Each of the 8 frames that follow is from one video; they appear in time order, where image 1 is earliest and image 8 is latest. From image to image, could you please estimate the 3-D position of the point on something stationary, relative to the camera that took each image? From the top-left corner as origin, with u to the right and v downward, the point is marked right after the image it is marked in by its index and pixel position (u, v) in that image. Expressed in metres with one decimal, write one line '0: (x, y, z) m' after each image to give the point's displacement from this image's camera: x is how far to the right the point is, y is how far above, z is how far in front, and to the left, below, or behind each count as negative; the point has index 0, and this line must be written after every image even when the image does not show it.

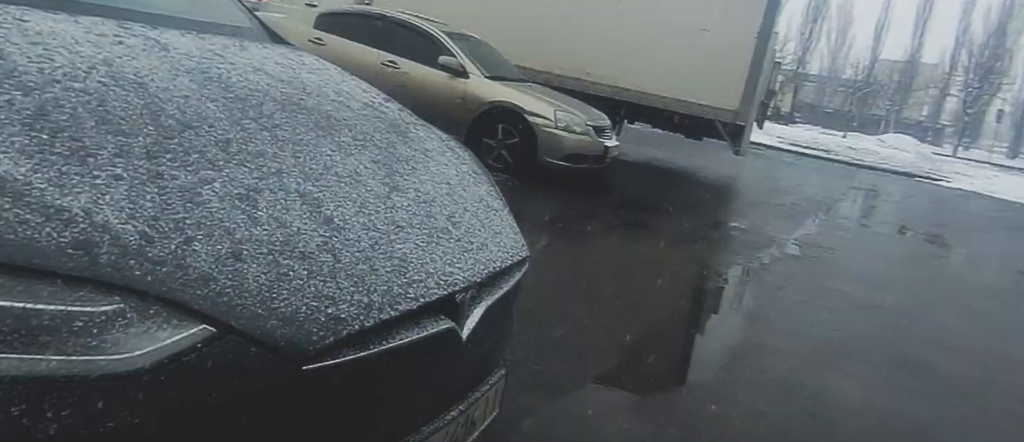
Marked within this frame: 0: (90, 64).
0: (-0.8, +0.3, +1.3) m
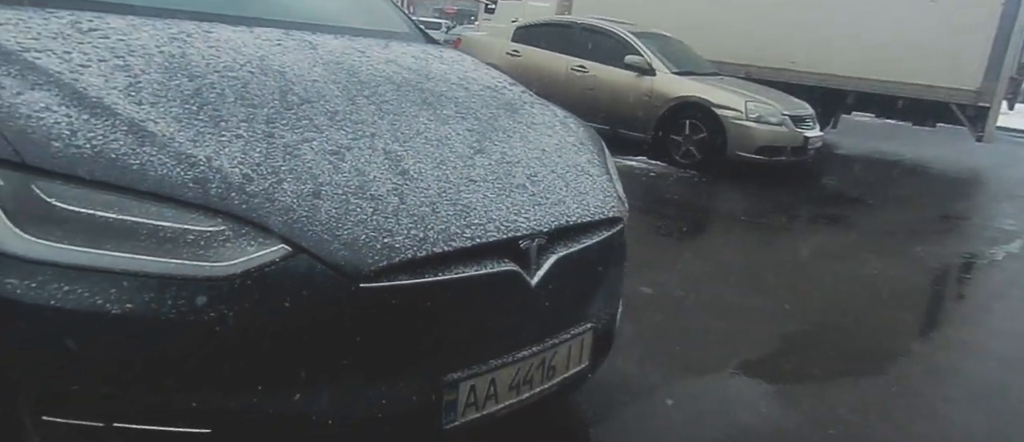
0: (-0.6, +0.4, +1.7) m
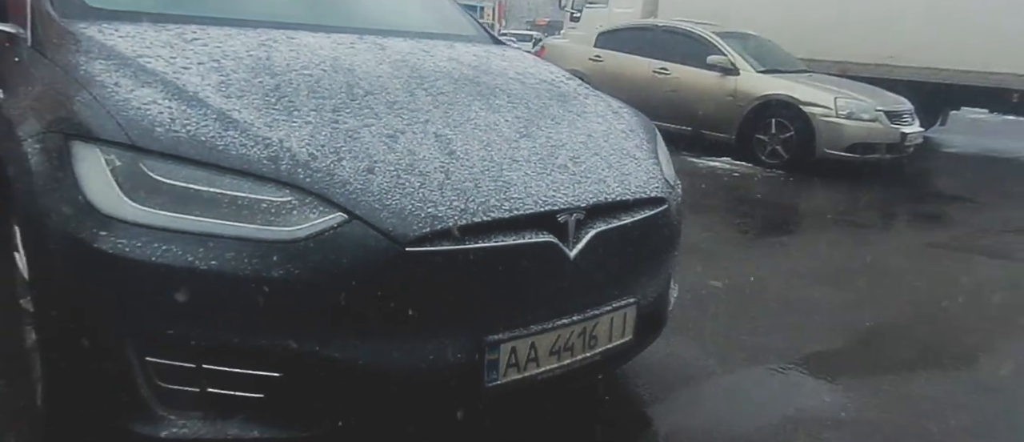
0: (-0.5, +0.4, +1.9) m
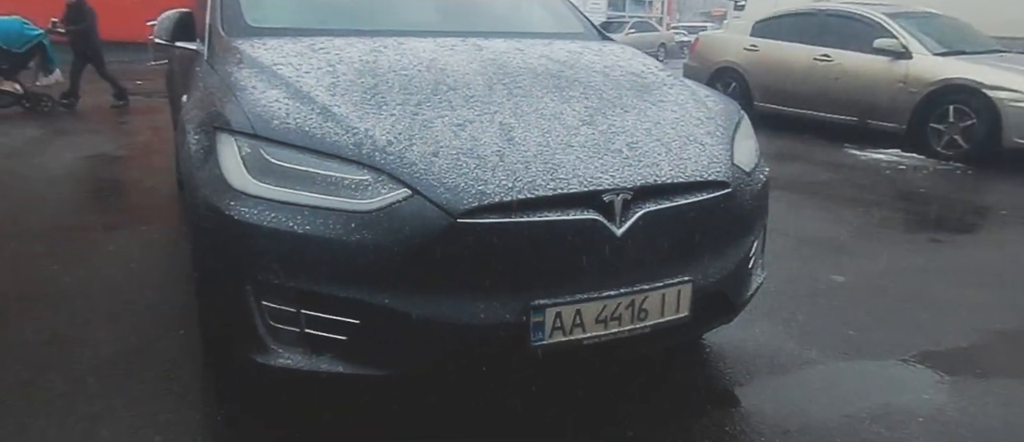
0: (-0.3, +0.5, +2.2) m
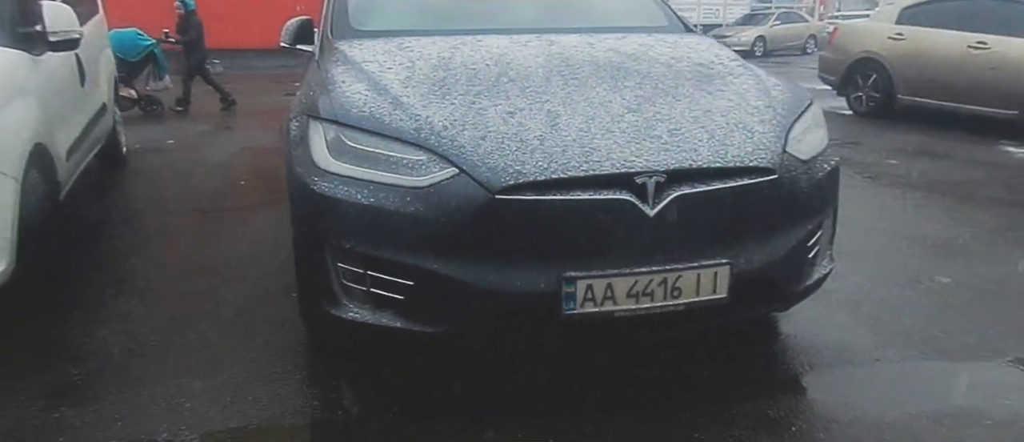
0: (-0.1, +0.6, +2.4) m
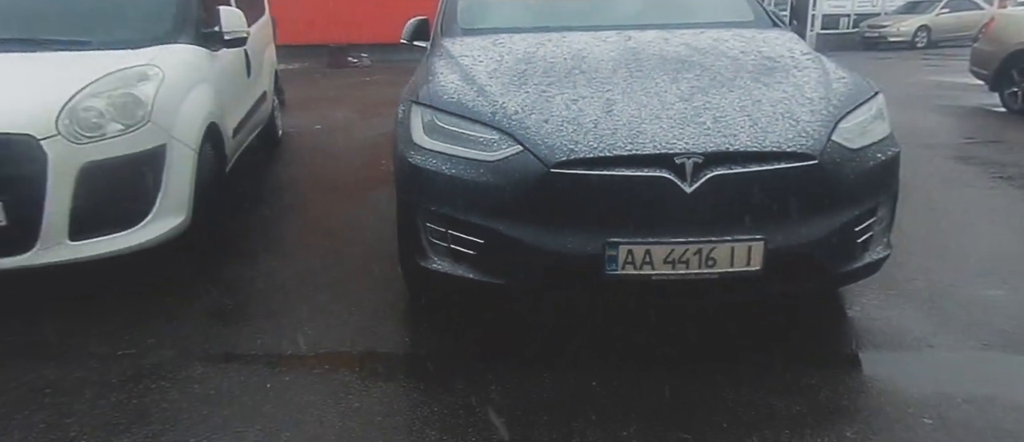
0: (+0.2, +0.6, +2.7) m
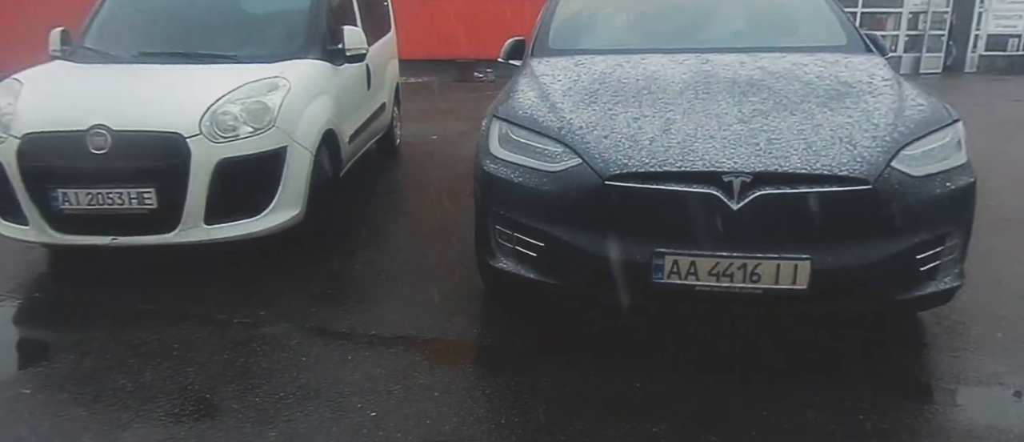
0: (+0.5, +0.6, +2.9) m
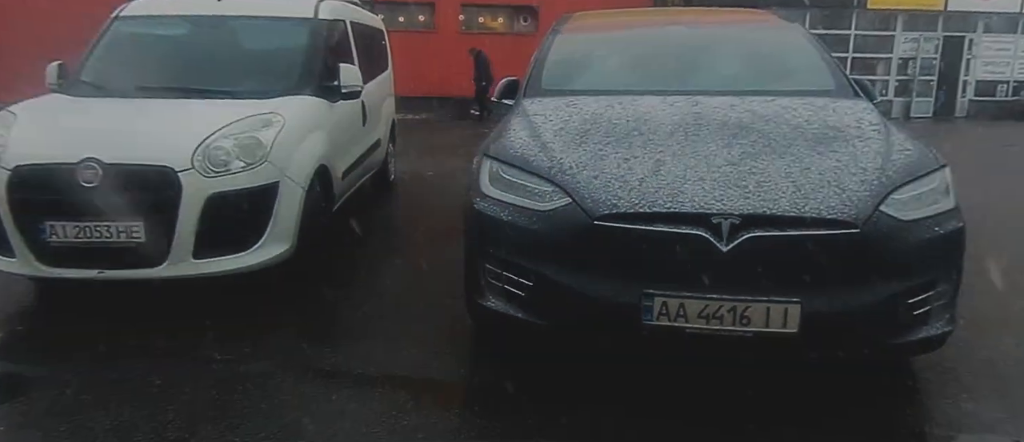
0: (+0.5, +0.4, +2.9) m
